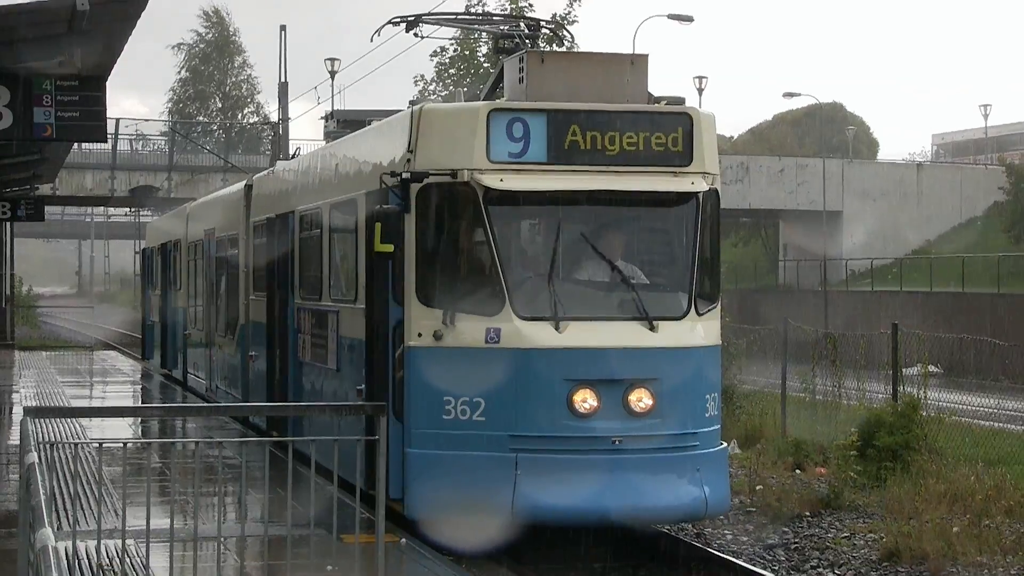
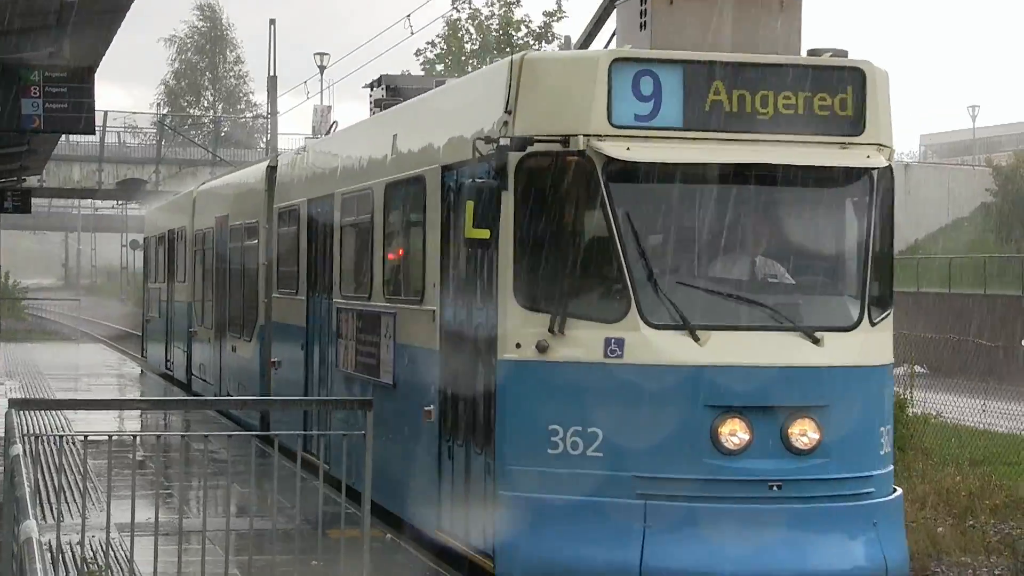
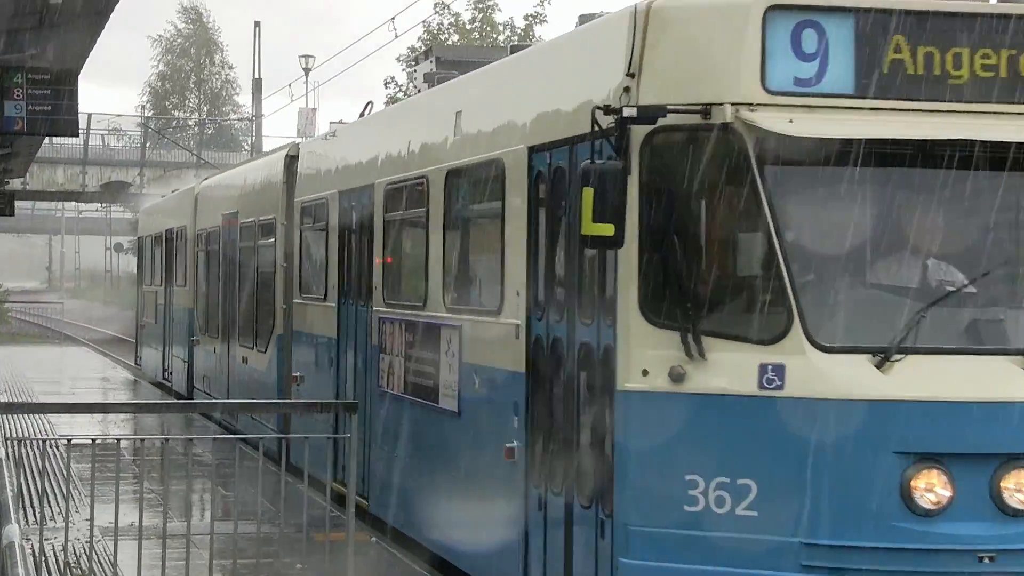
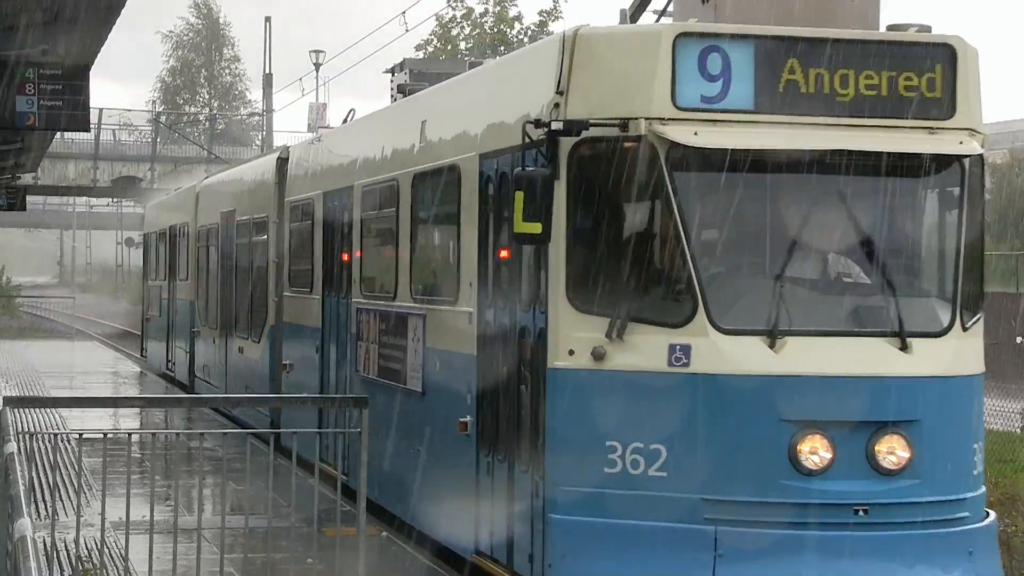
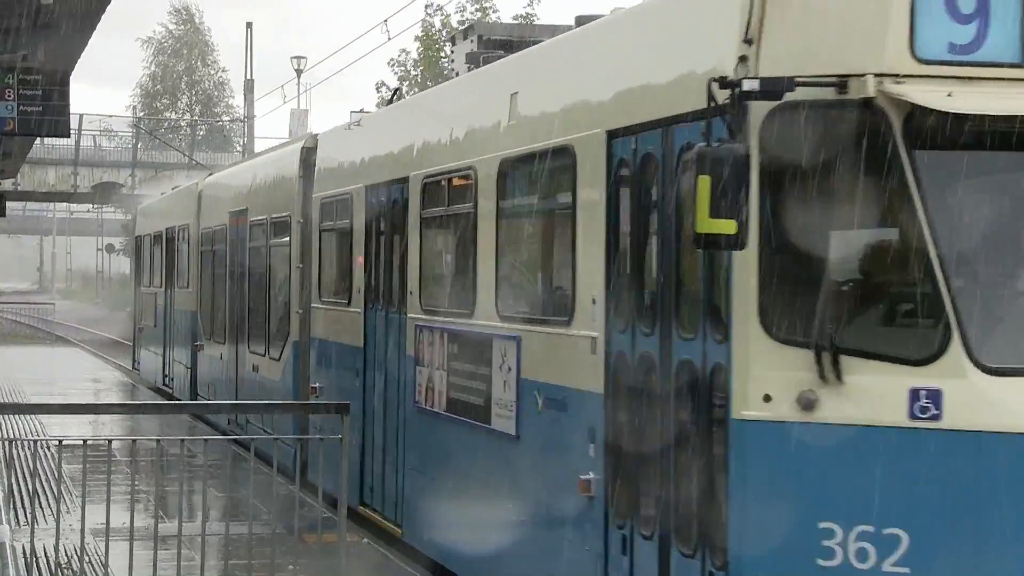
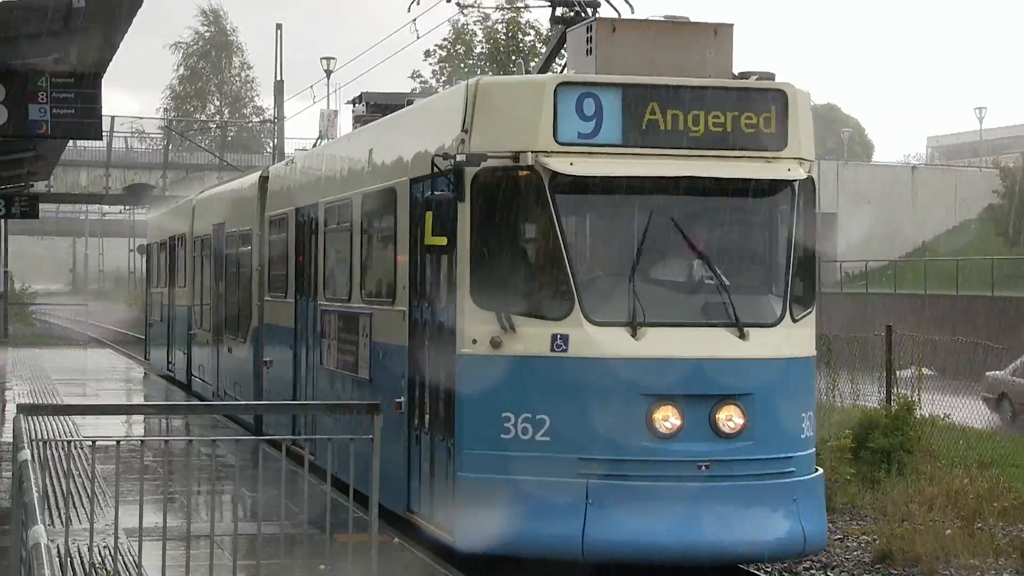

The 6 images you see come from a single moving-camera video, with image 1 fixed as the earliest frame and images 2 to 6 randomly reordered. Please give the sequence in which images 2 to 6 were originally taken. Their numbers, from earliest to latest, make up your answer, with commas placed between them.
6, 2, 4, 3, 5
